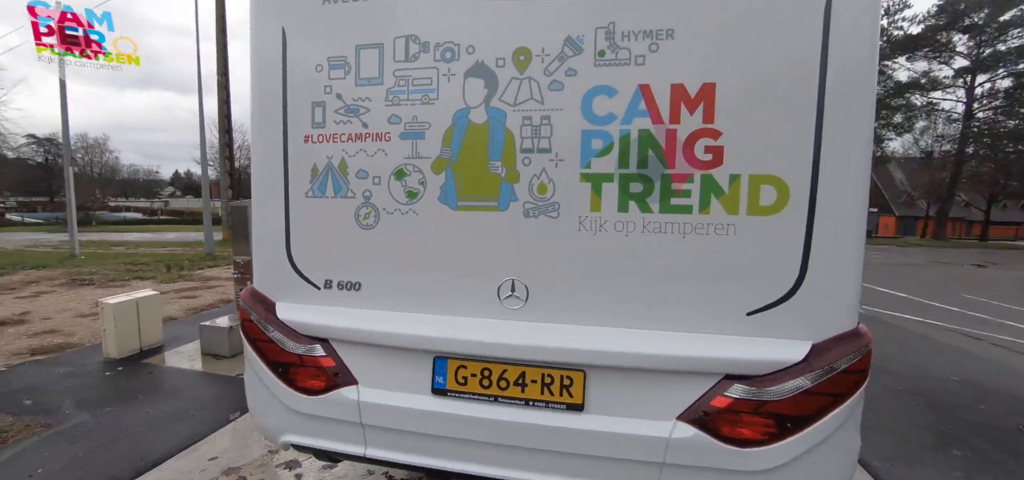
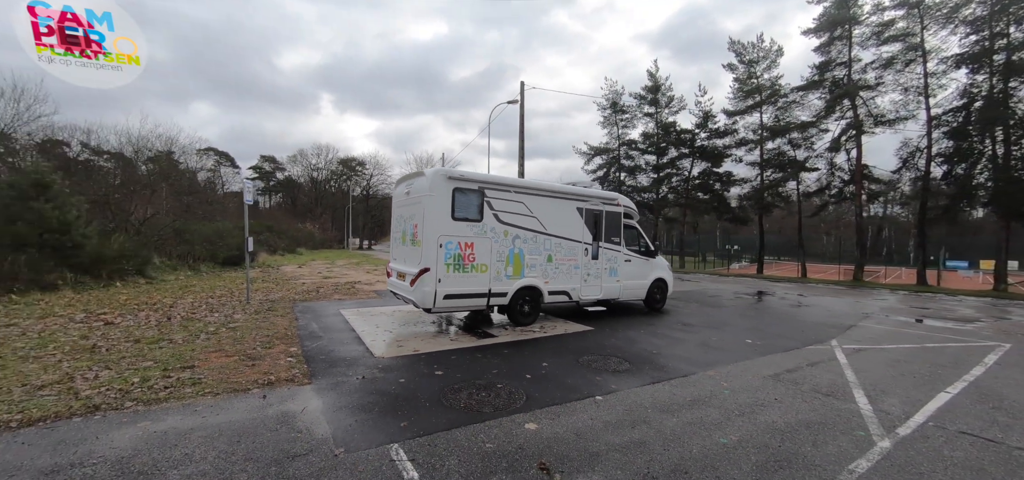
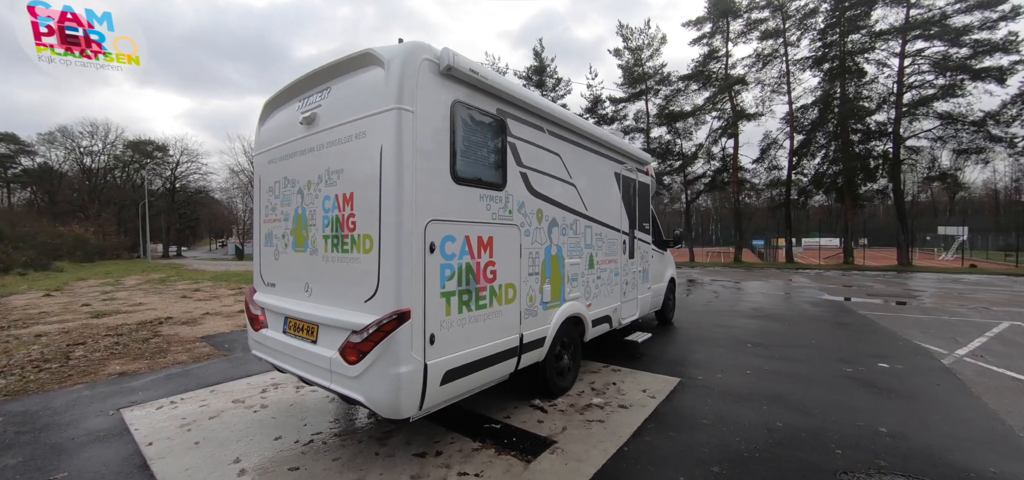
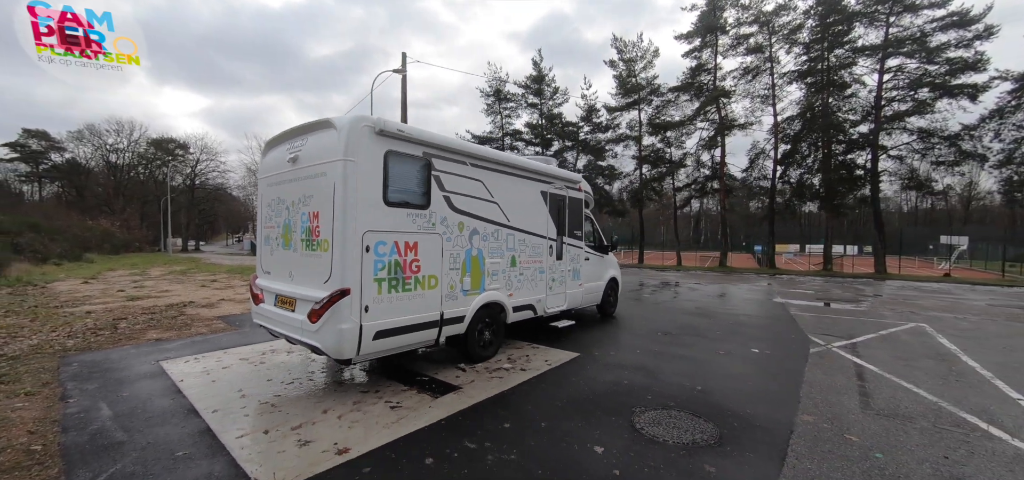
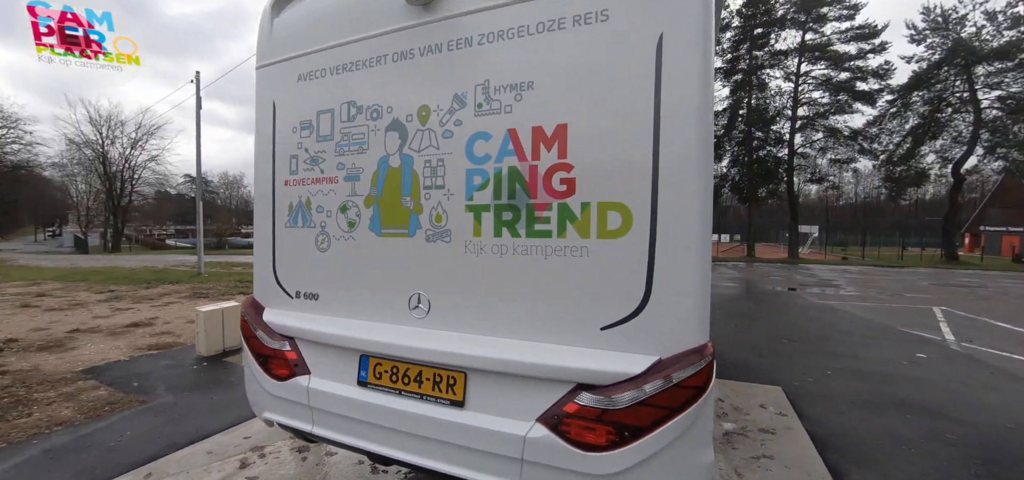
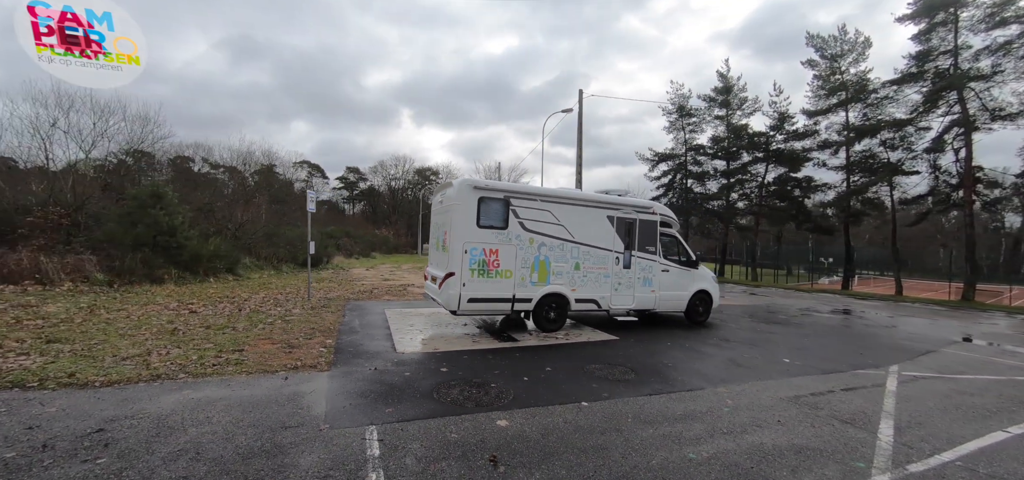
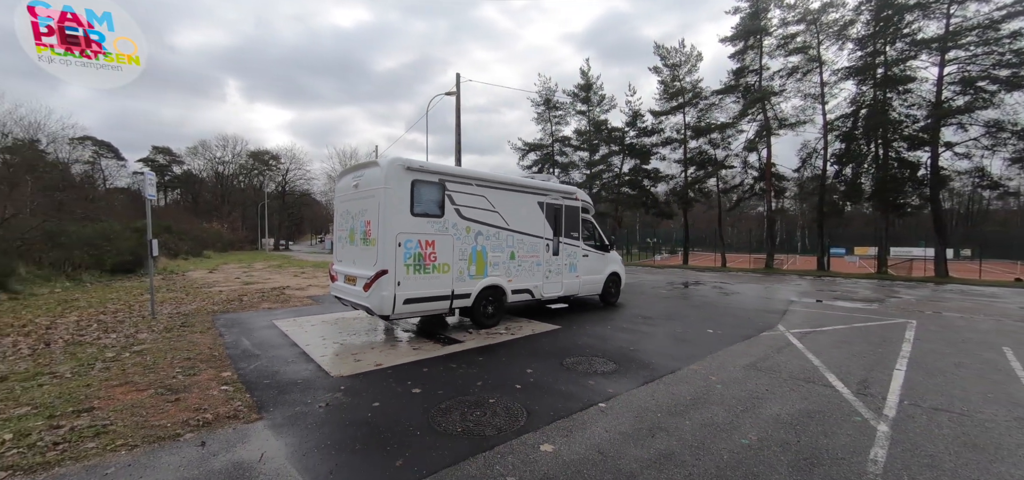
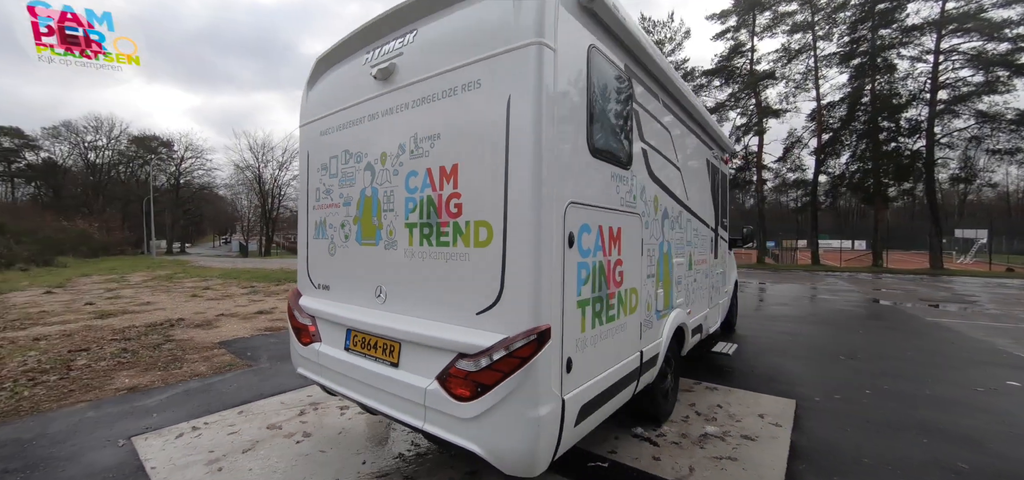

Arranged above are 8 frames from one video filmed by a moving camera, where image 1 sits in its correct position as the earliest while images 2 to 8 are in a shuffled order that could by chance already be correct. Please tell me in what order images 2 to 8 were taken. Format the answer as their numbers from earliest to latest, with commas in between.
5, 8, 3, 4, 7, 2, 6
